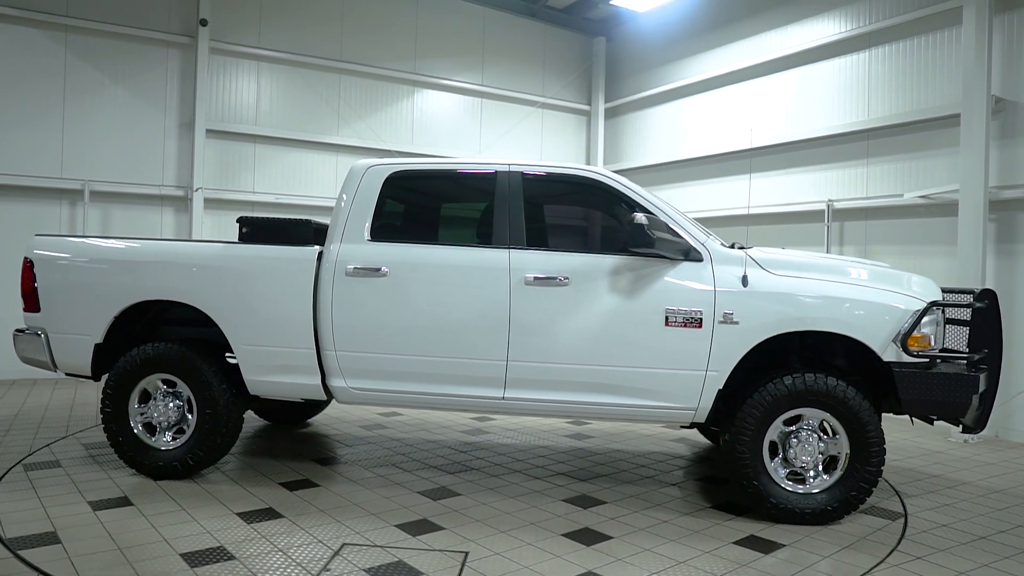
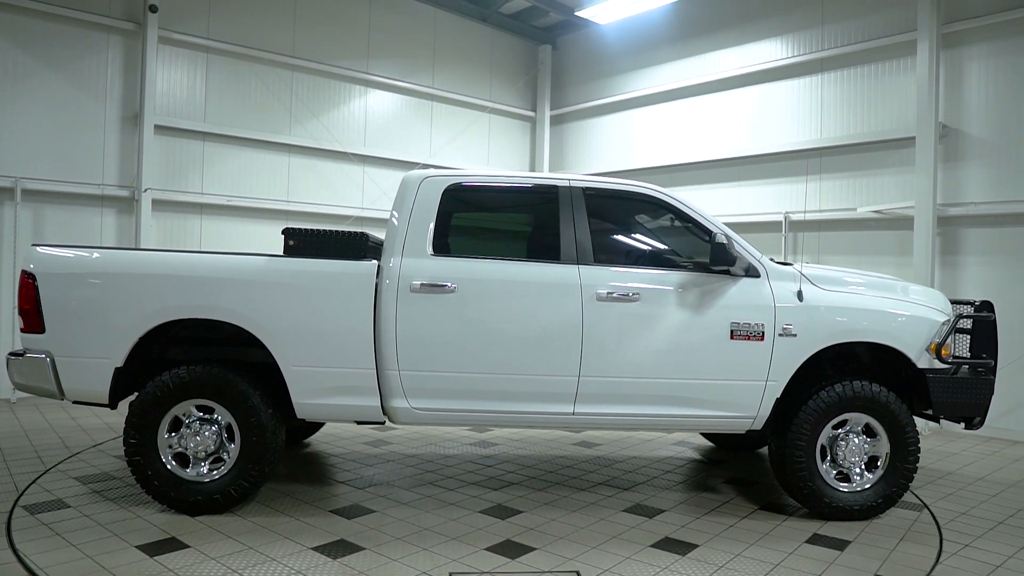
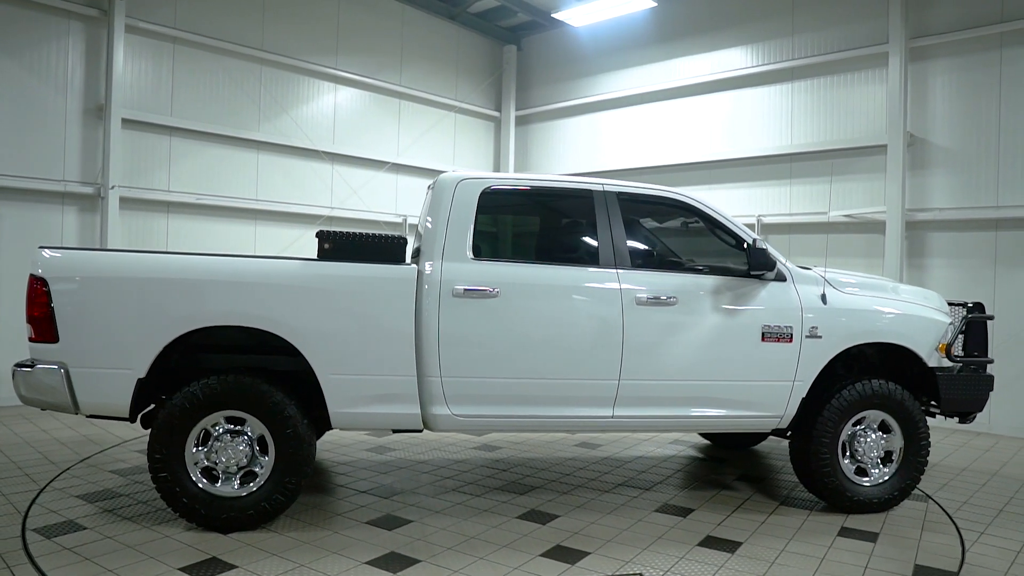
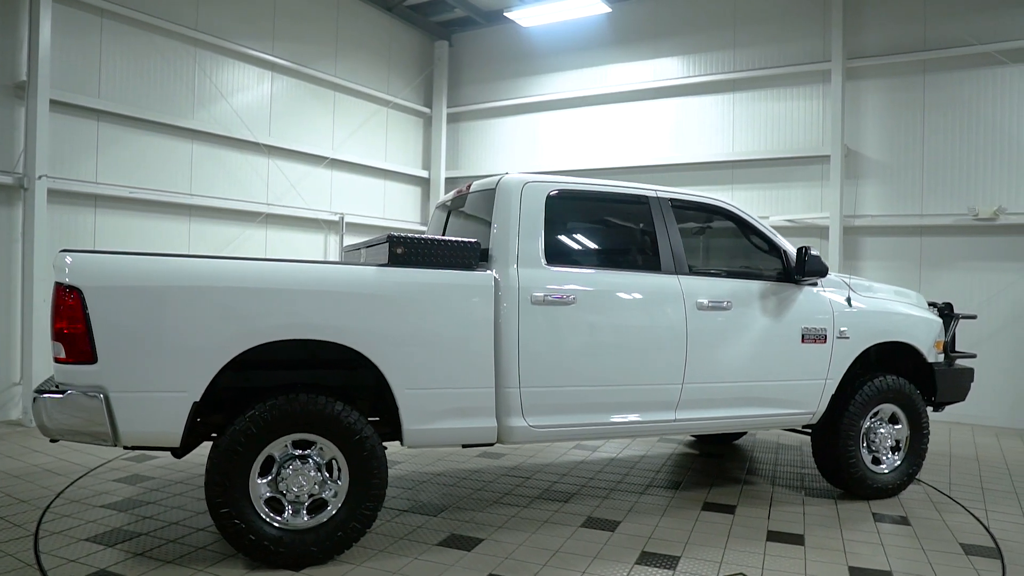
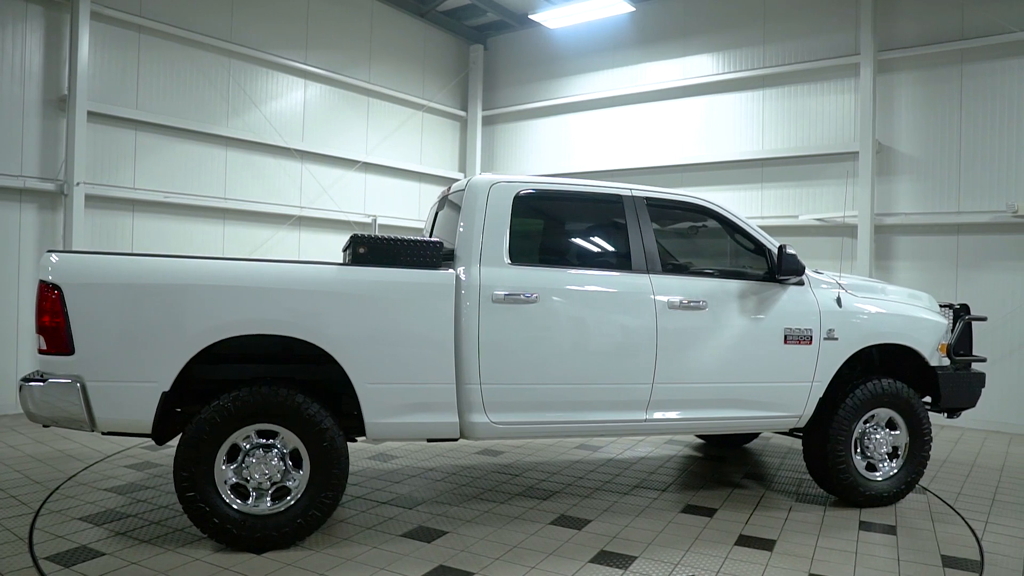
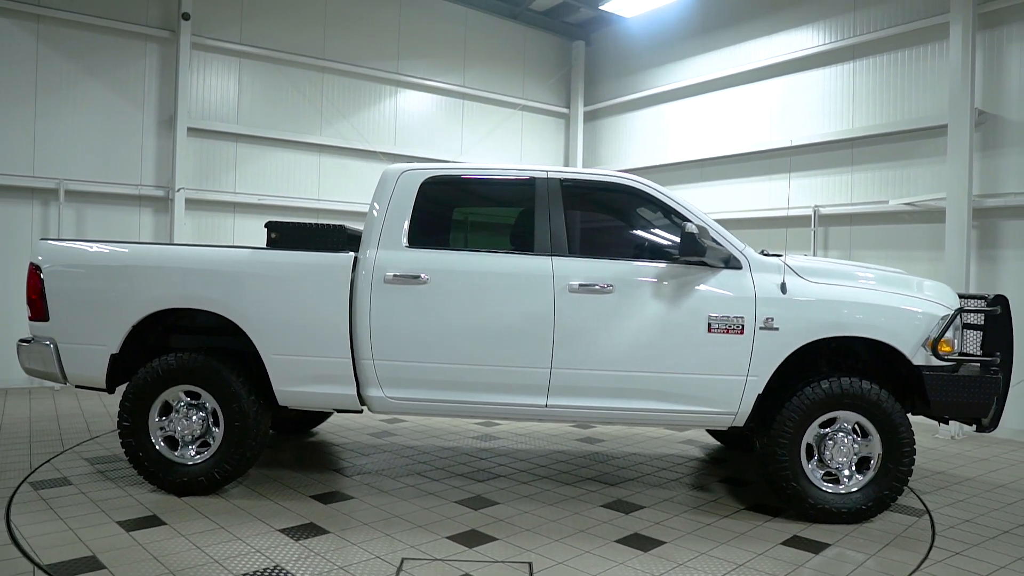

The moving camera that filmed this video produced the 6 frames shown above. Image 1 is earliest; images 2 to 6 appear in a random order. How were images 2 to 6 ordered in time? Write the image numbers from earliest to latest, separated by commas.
6, 2, 3, 5, 4
